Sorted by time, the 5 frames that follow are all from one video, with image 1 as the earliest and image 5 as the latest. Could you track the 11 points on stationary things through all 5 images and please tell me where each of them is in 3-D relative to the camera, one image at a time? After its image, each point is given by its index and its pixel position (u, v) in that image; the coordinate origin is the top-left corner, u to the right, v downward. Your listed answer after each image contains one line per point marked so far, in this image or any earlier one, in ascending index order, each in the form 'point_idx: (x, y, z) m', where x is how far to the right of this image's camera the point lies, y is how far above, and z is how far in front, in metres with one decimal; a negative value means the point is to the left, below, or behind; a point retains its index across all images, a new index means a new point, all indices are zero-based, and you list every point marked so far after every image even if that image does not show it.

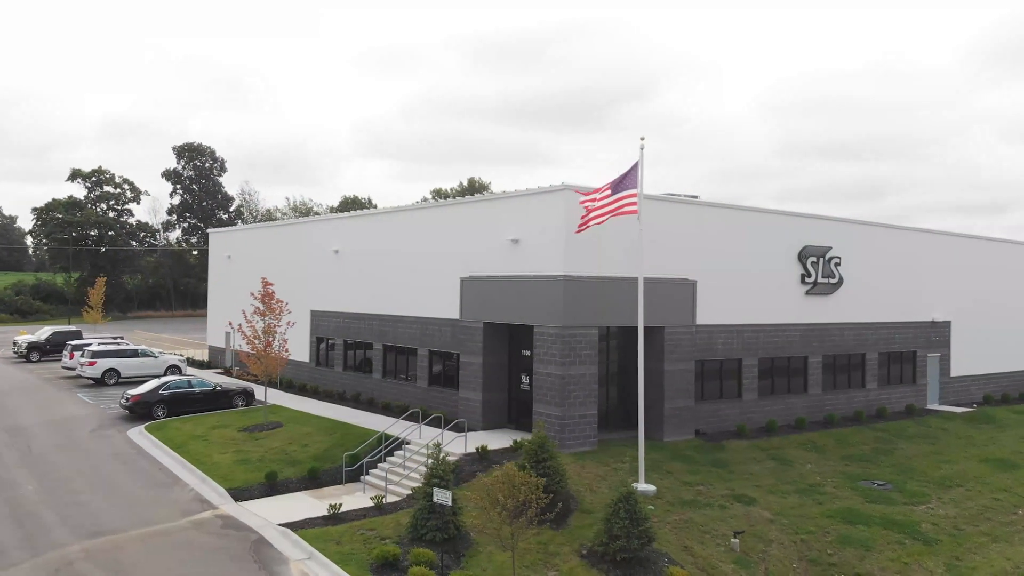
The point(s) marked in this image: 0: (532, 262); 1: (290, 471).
0: (+0.6, +0.7, +18.6) m
1: (-5.5, -4.5, +16.8) m
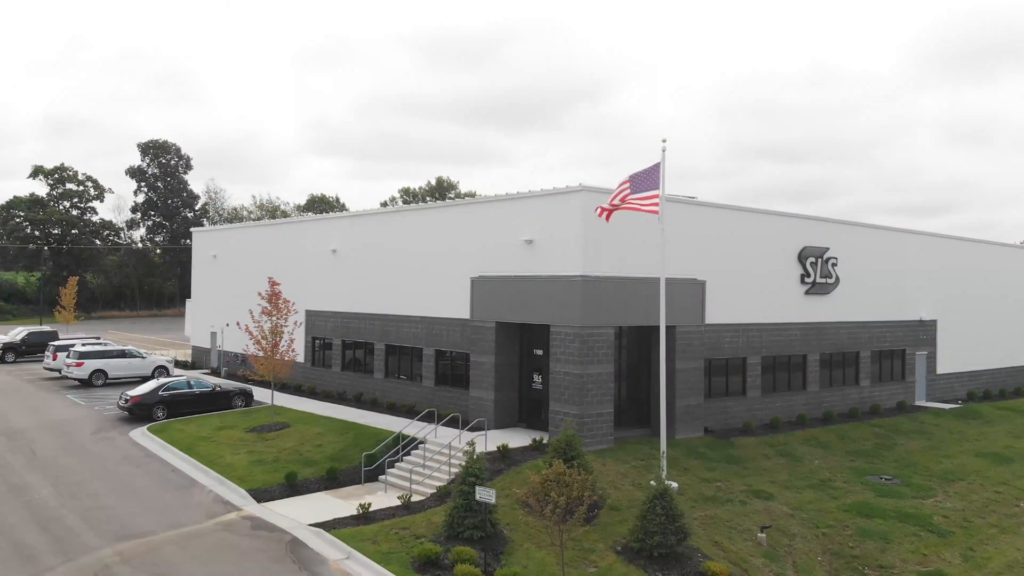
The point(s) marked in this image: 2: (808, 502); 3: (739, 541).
0: (+1.0, +0.7, +18.7) m
1: (-5.0, -4.5, +16.7) m
2: (+6.7, -4.8, +15.3) m
3: (+4.3, -4.8, +12.8) m
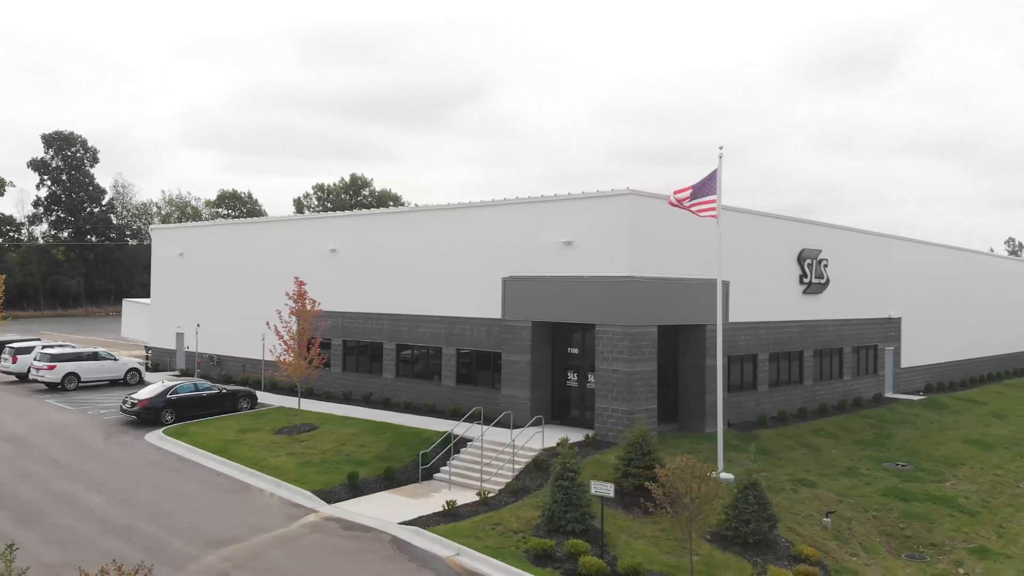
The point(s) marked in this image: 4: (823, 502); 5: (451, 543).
0: (+2.1, +0.7, +19.3) m
1: (-3.6, -4.5, +16.7) m
2: (+8.1, -4.8, +16.4) m
3: (+6.0, -4.8, +13.7) m
4: (+7.0, -4.8, +15.2) m
5: (-1.1, -4.5, +12.1) m
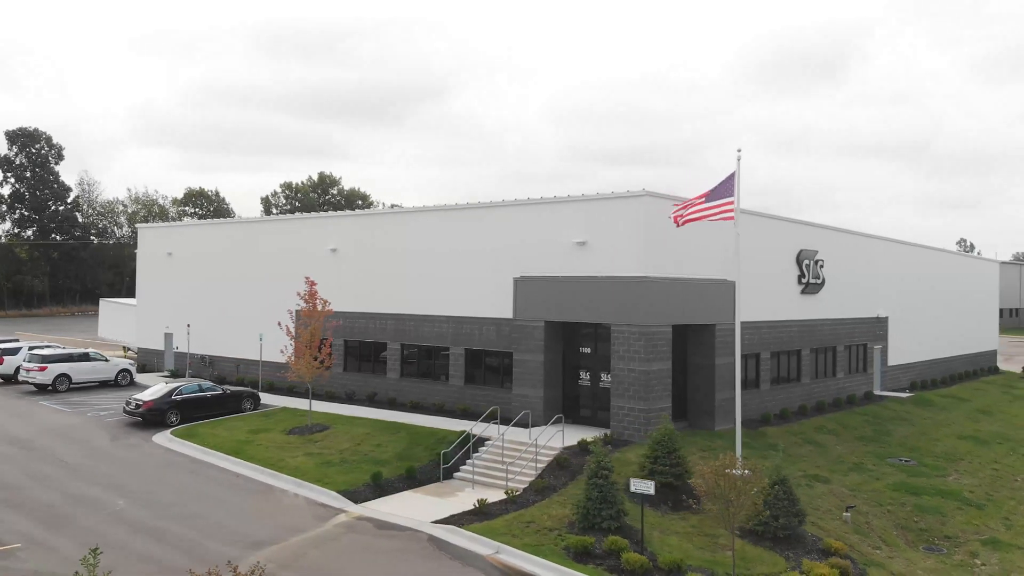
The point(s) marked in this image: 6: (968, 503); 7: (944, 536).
0: (+2.5, +0.7, +19.5) m
1: (-3.1, -4.5, +16.8) m
2: (+8.6, -4.9, +16.9) m
3: (+6.6, -4.8, +14.1) m
4: (+7.5, -4.8, +15.6) m
5: (-0.4, -4.6, +12.2) m
6: (+10.9, -5.2, +16.2) m
7: (+9.2, -5.3, +14.5) m
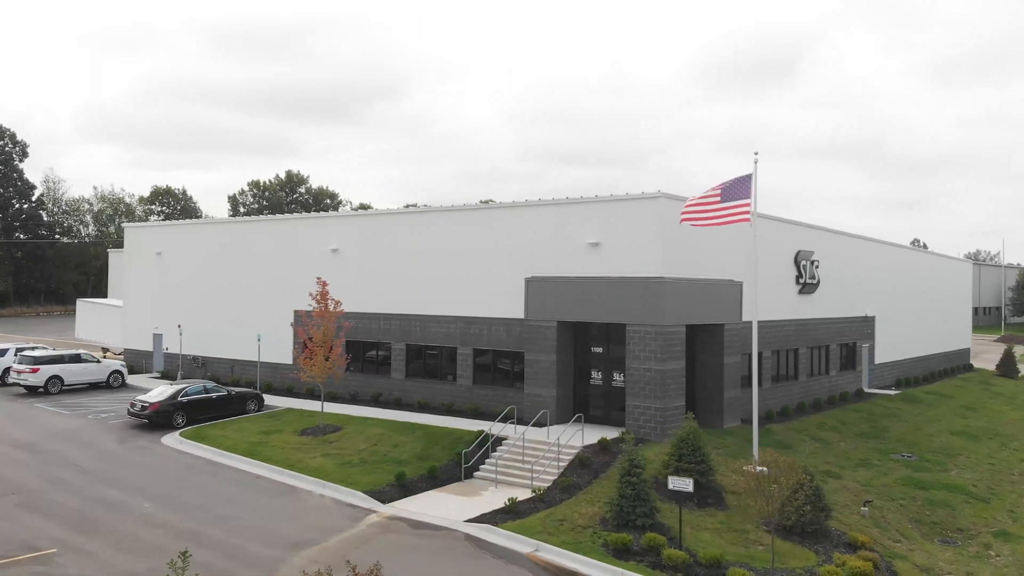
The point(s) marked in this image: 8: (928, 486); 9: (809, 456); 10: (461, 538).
0: (+2.9, +0.7, +19.8) m
1: (-2.6, -4.6, +16.8) m
2: (+9.1, -4.9, +17.4) m
3: (+7.2, -4.8, +14.5) m
4: (+8.1, -4.8, +16.1) m
5: (+0.3, -4.6, +12.4) m
6: (+11.4, -5.2, +16.8) m
7: (+9.8, -5.3, +15.0) m
8: (+10.4, -5.0, +17.2) m
9: (+8.2, -4.7, +18.8) m
10: (-0.9, -4.6, +12.6) m
